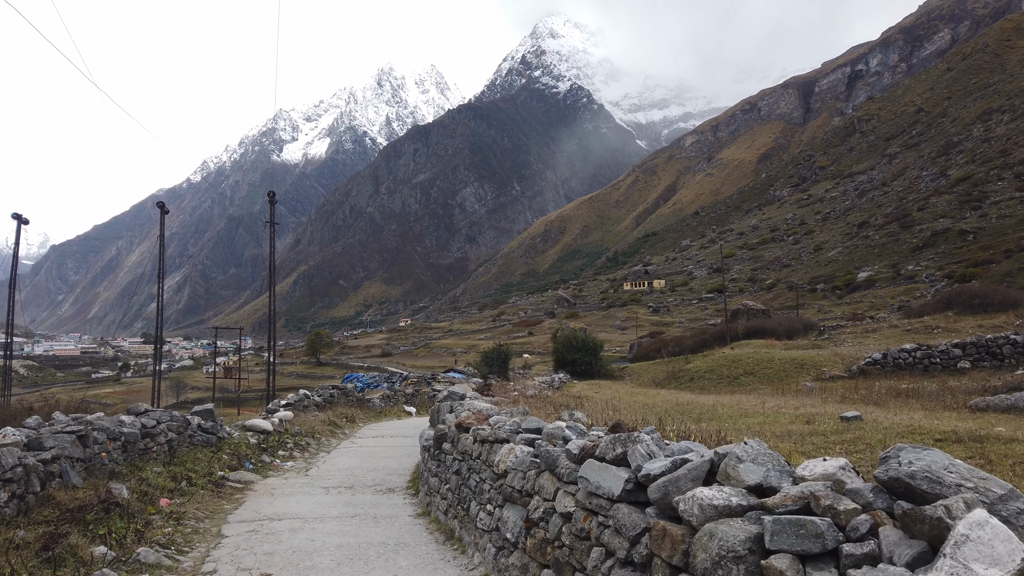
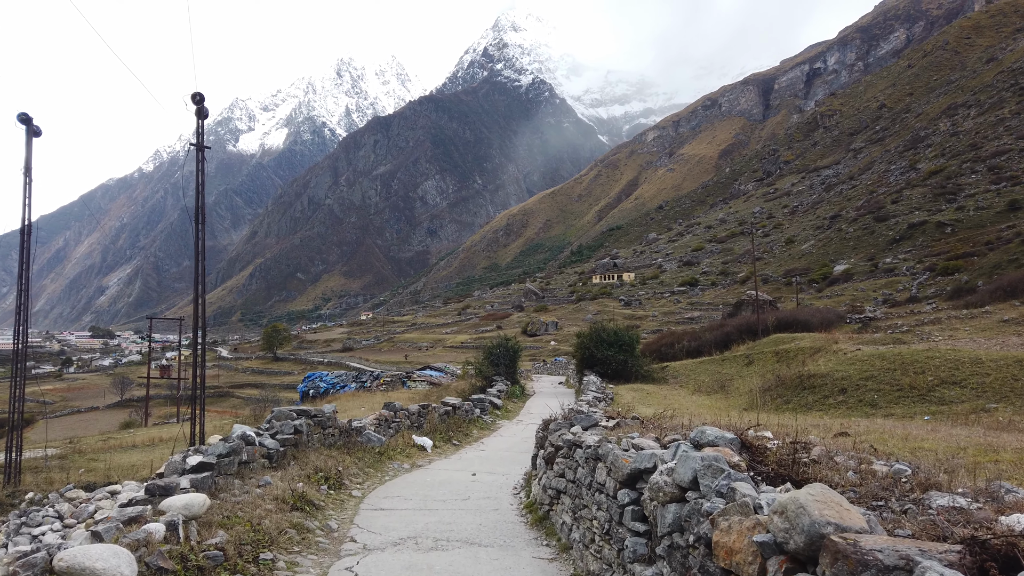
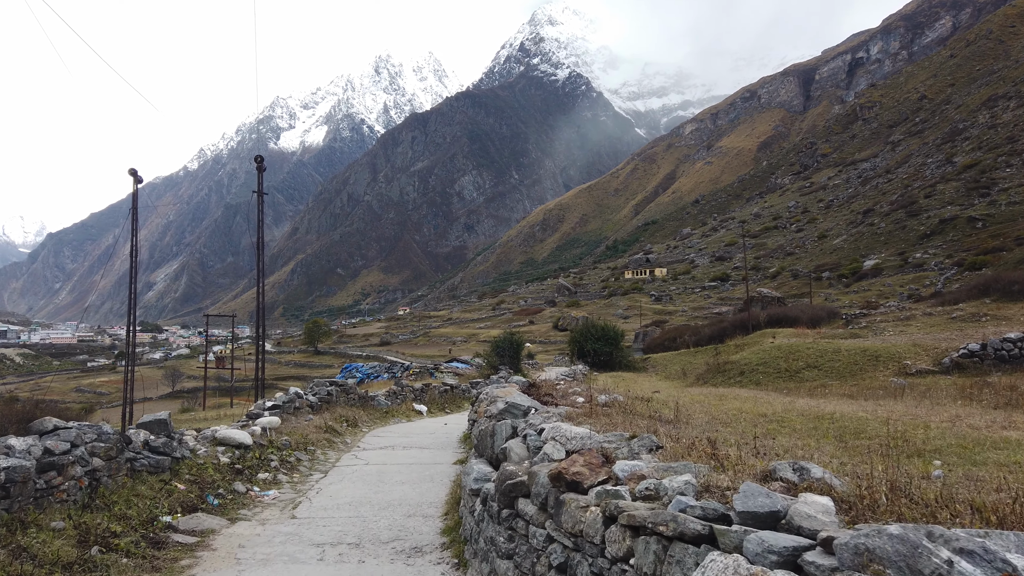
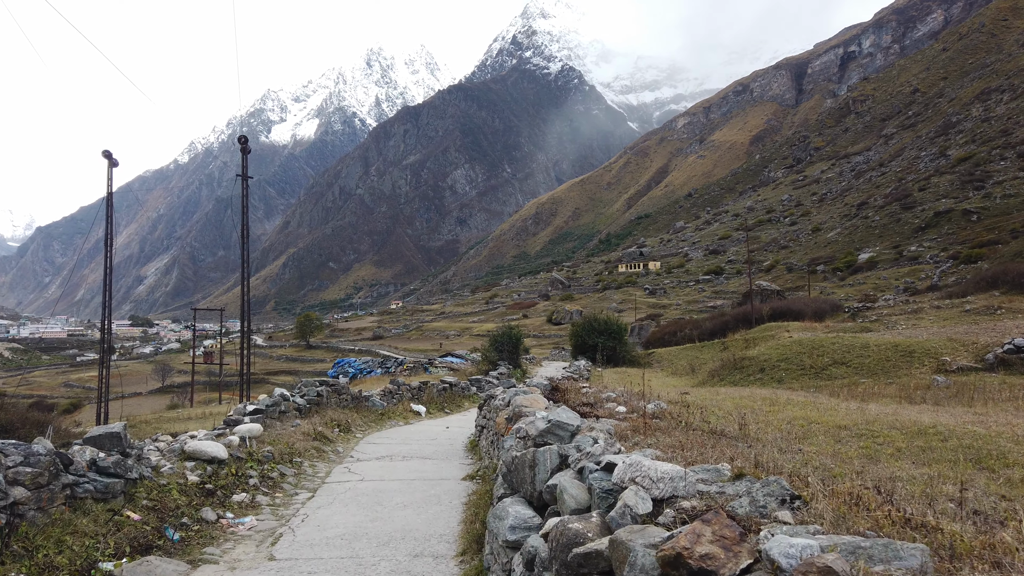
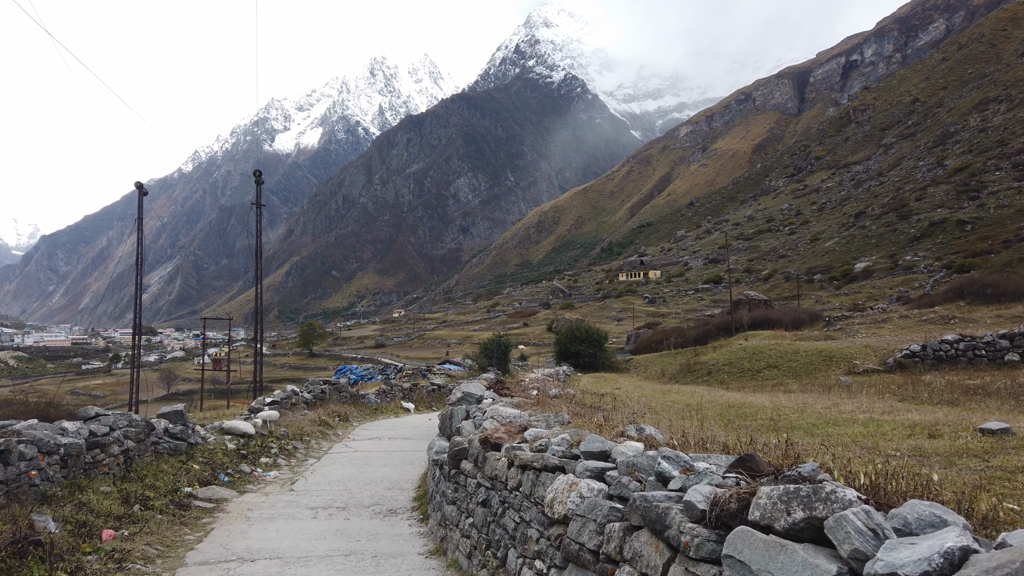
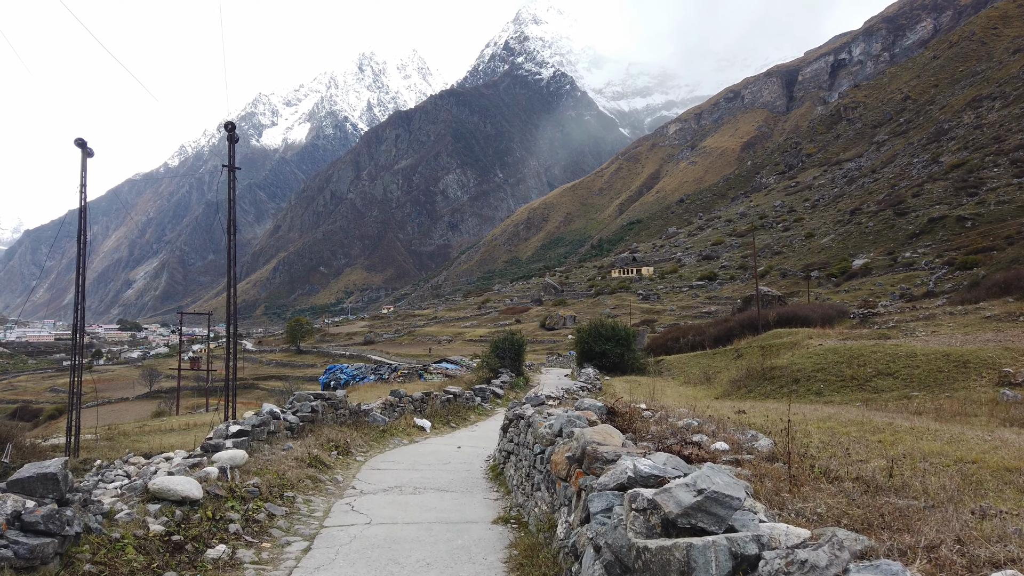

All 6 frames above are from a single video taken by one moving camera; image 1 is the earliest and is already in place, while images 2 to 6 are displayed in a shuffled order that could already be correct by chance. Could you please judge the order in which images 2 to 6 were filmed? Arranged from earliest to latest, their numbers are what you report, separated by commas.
5, 3, 4, 6, 2
